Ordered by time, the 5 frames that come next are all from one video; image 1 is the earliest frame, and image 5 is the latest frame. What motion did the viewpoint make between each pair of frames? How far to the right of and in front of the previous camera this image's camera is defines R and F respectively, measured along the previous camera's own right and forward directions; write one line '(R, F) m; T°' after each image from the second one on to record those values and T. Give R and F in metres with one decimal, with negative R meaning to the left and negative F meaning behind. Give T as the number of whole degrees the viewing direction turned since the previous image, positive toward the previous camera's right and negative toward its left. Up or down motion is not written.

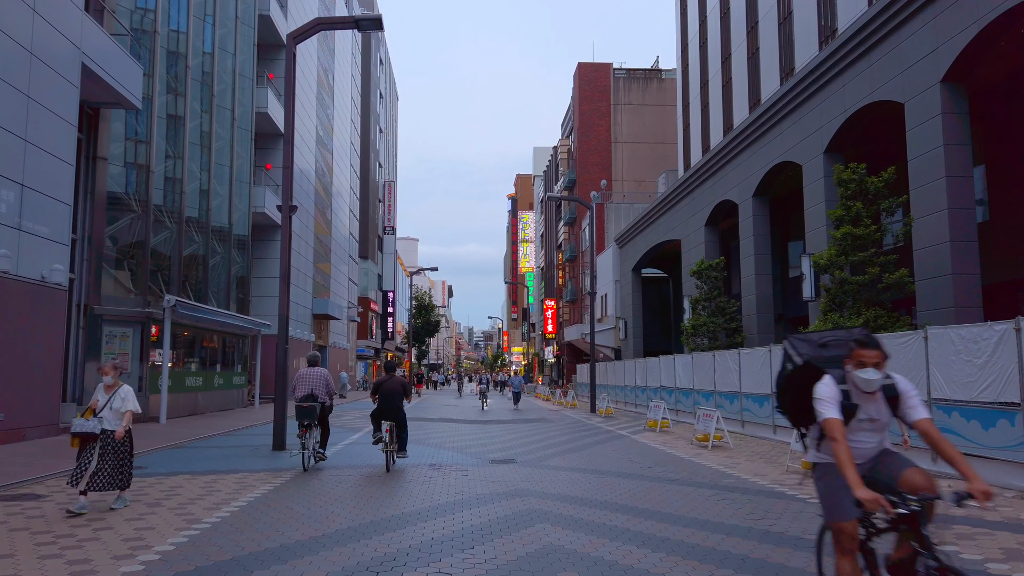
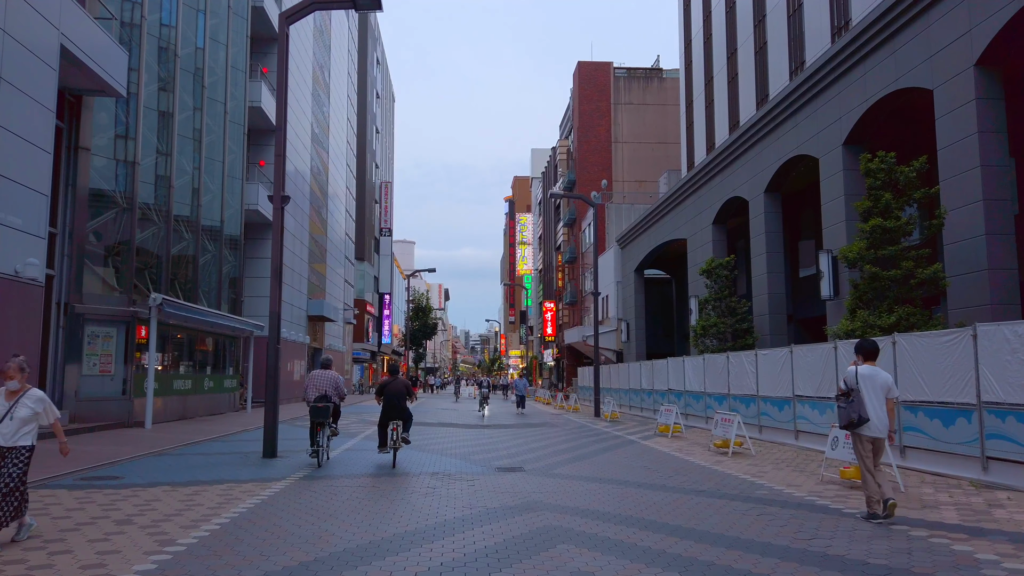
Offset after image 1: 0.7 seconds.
(-0.2, +1.0) m; 0°
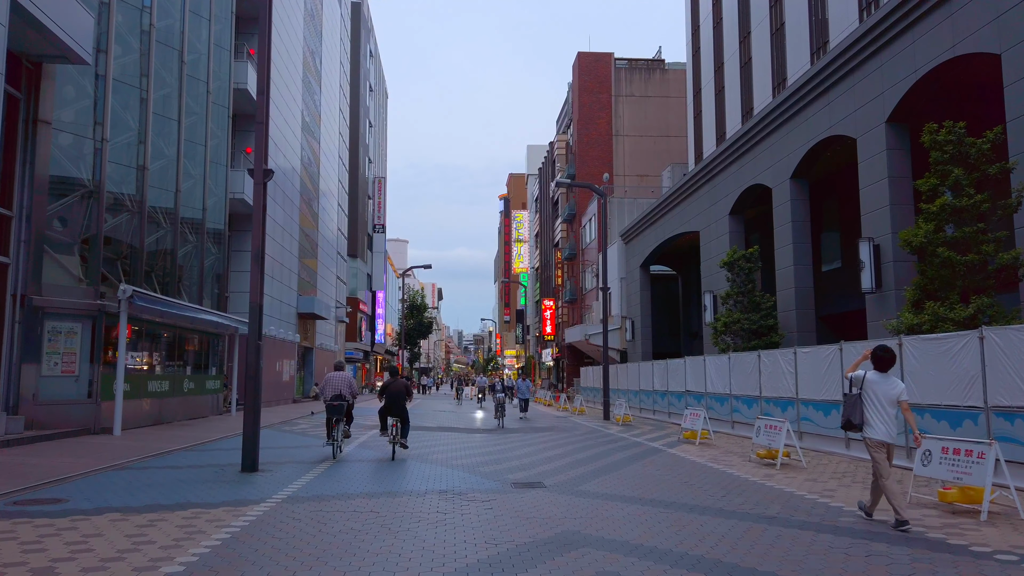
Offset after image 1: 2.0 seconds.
(-0.4, +1.9) m; +1°
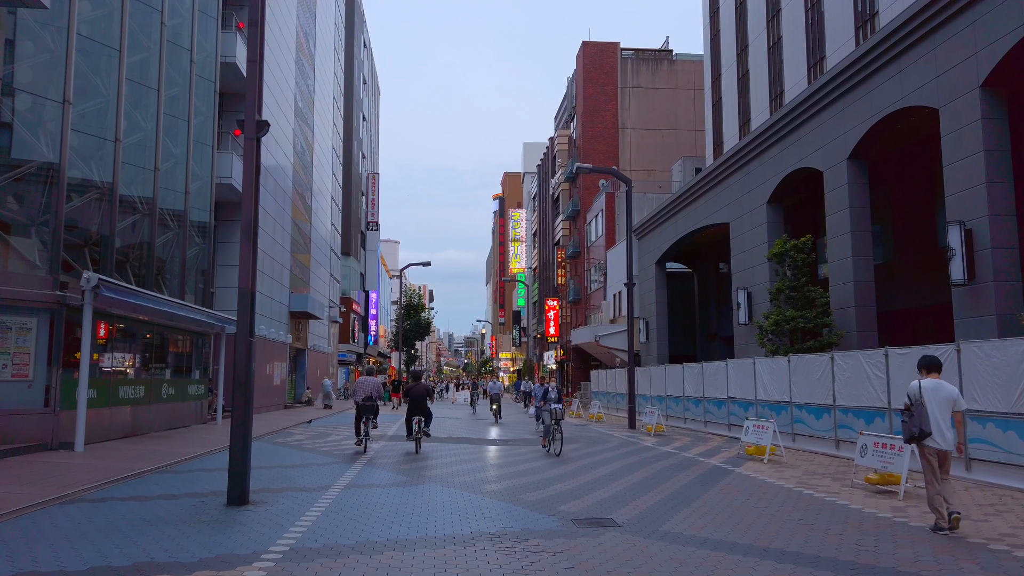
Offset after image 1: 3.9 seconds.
(-0.9, +2.7) m; +1°
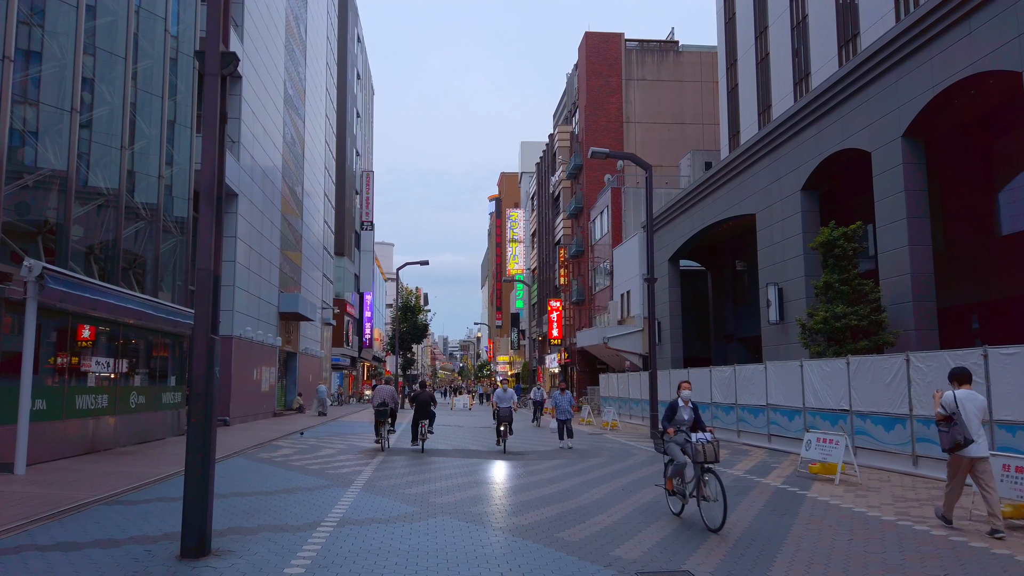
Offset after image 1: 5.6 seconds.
(-0.5, +2.4) m; 0°
